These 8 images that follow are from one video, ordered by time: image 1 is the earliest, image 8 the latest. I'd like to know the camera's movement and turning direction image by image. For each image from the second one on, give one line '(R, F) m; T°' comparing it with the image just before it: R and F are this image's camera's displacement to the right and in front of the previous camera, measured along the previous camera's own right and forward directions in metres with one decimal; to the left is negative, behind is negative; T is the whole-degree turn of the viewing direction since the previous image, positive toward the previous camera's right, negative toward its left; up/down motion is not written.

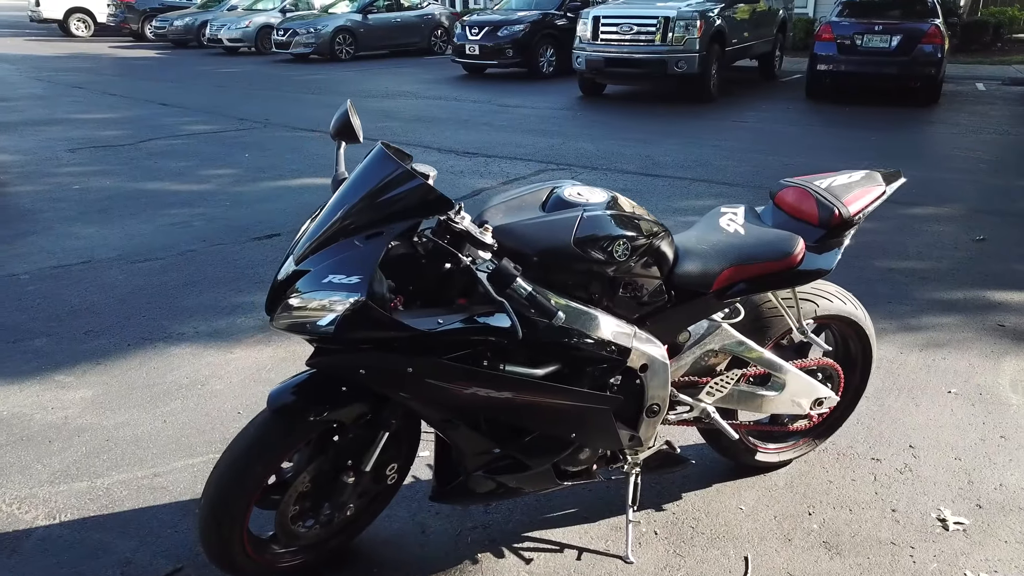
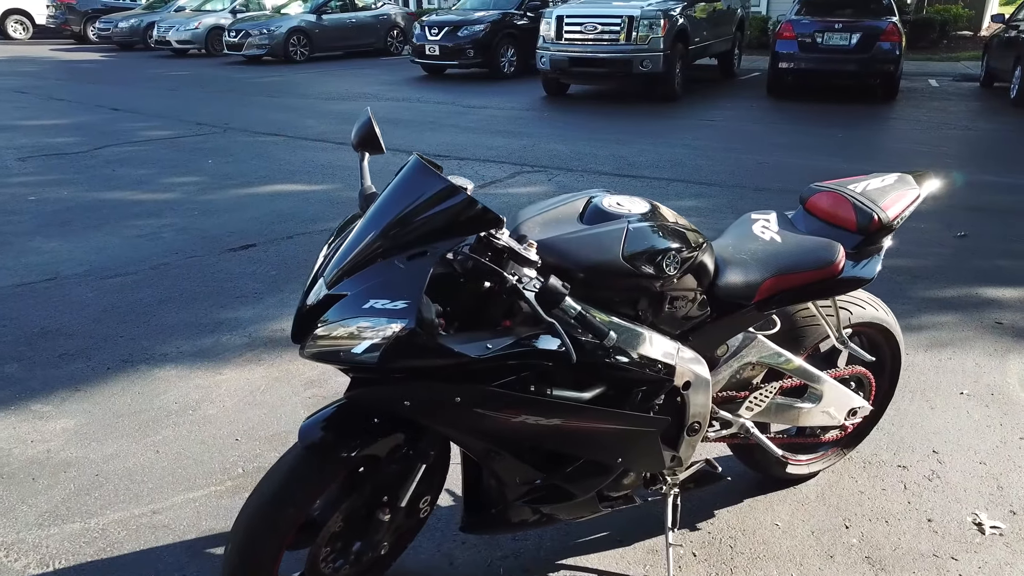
(-0.3, +0.2) m; +3°
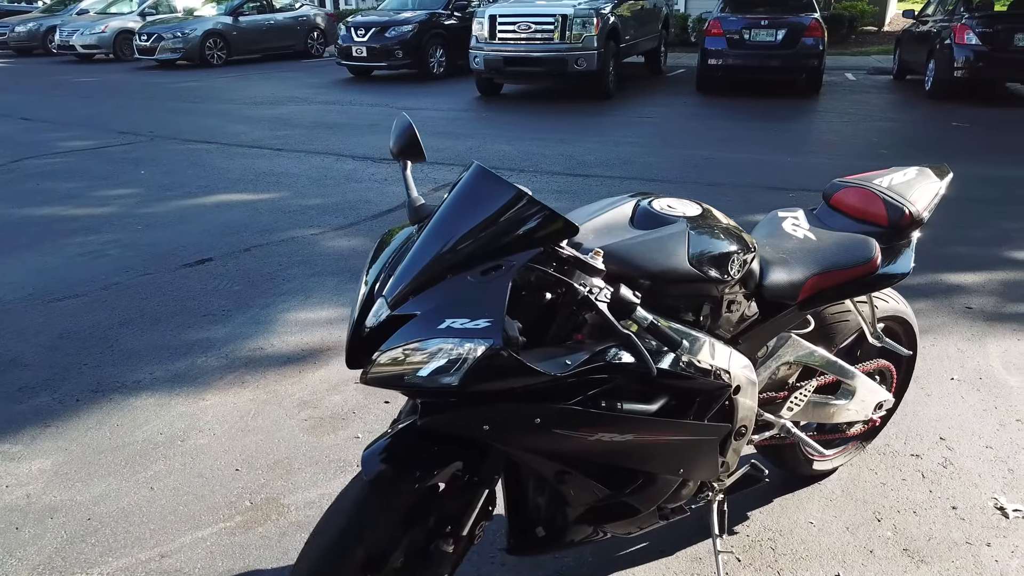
(-0.4, +0.1) m; +5°
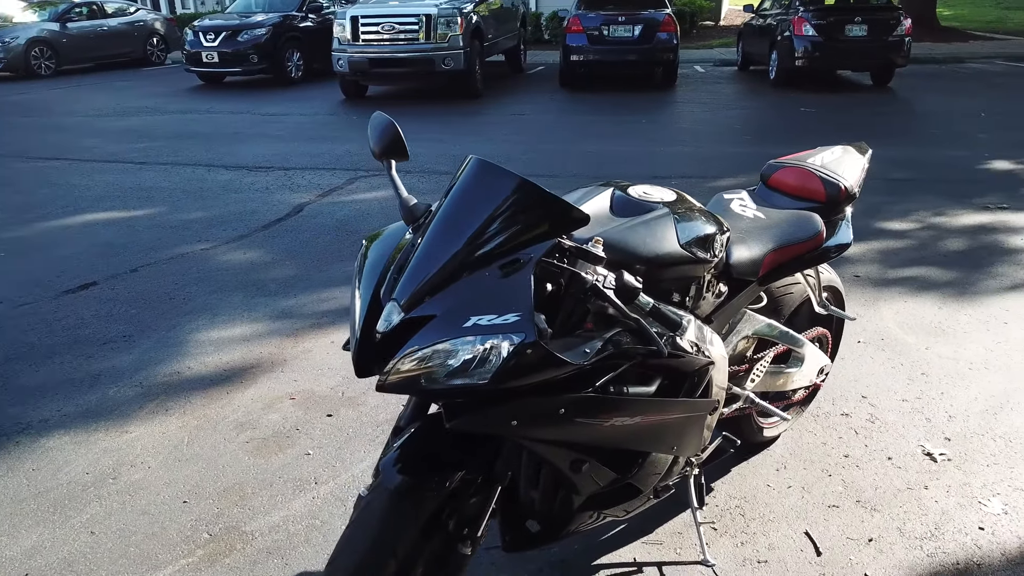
(-0.4, 0.0) m; +10°
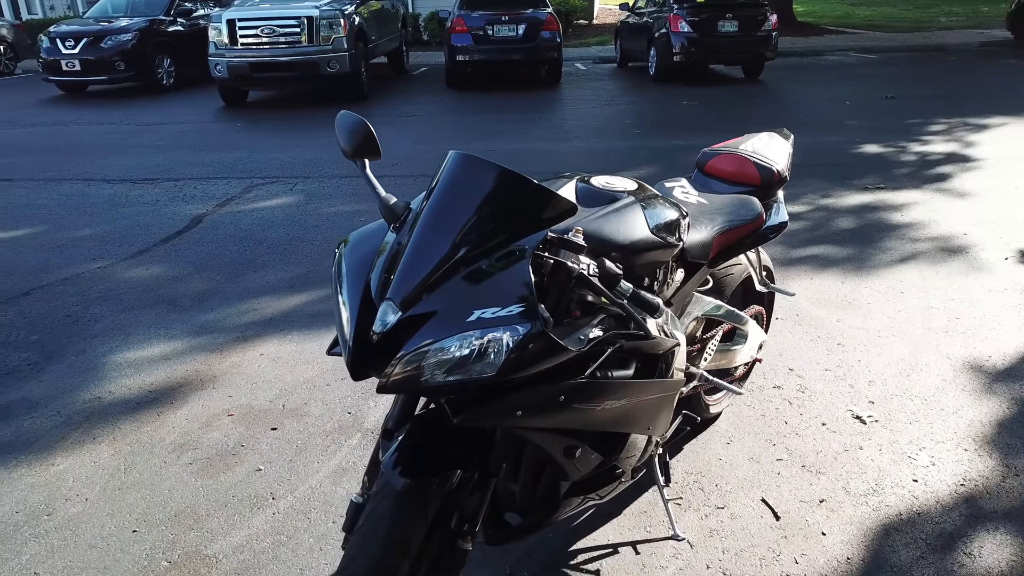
(-0.3, 0.0) m; +8°
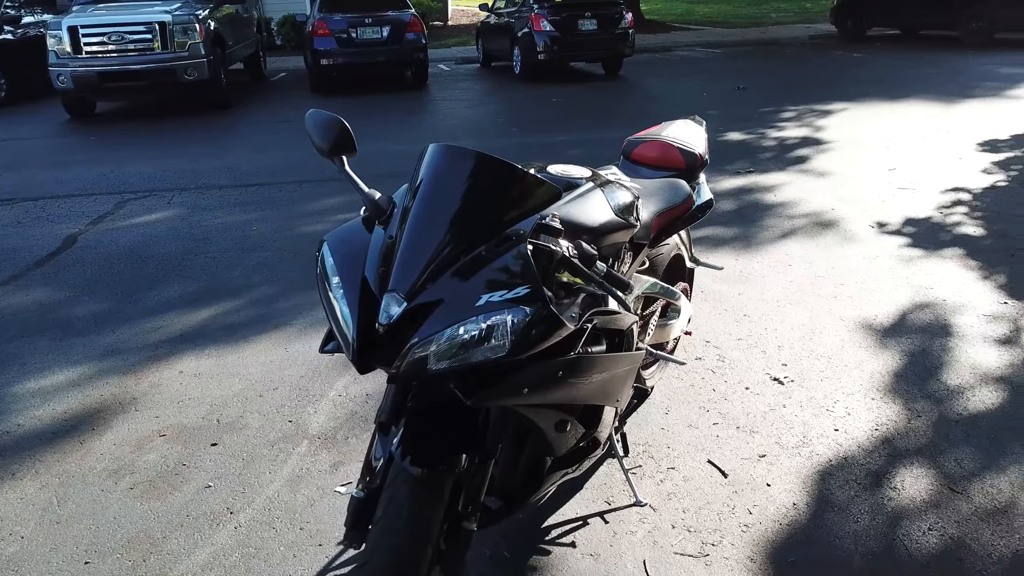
(-0.3, -0.1) m; +9°
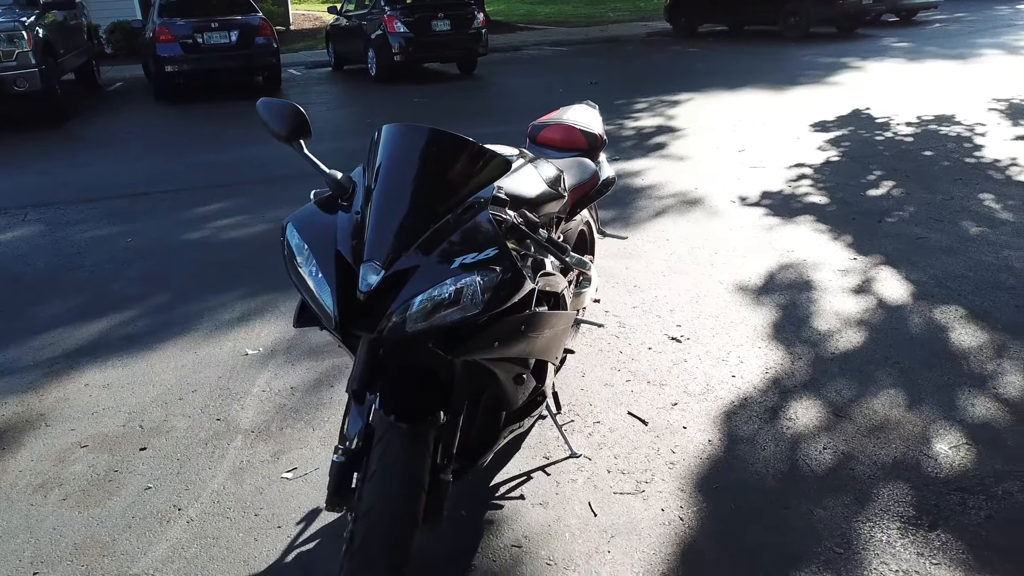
(-0.3, -0.2) m; +10°
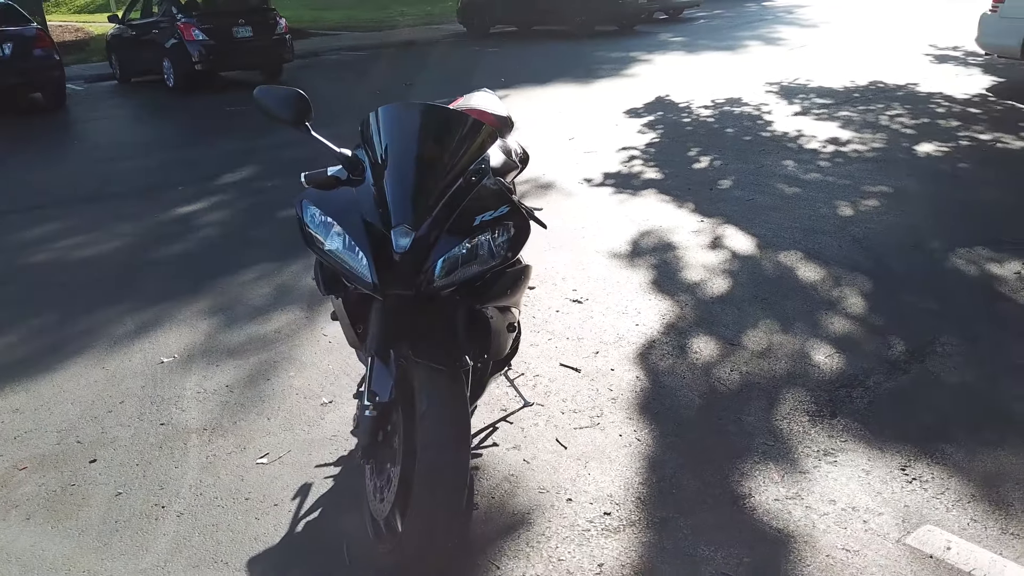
(-0.7, -0.2) m; +14°
